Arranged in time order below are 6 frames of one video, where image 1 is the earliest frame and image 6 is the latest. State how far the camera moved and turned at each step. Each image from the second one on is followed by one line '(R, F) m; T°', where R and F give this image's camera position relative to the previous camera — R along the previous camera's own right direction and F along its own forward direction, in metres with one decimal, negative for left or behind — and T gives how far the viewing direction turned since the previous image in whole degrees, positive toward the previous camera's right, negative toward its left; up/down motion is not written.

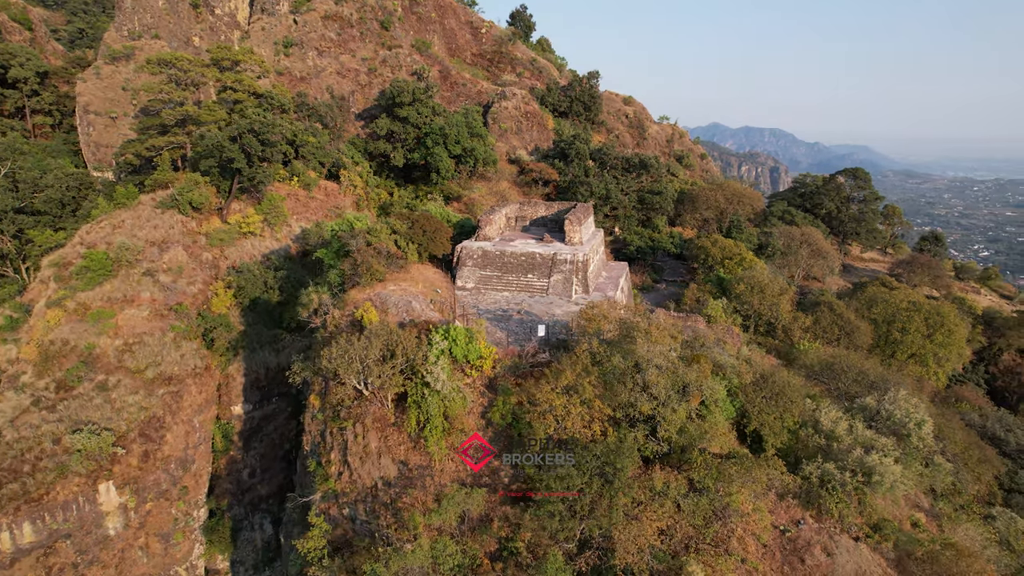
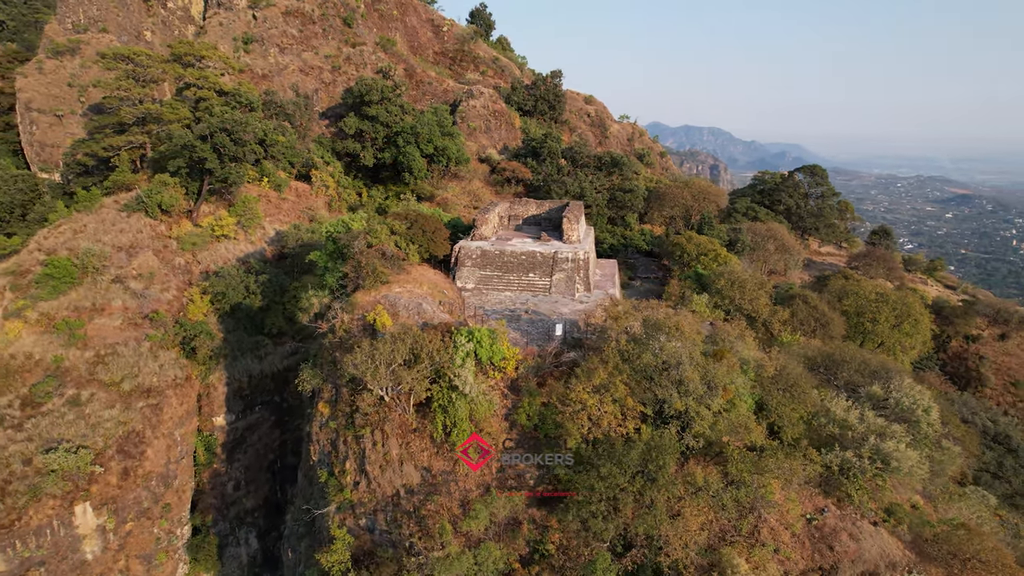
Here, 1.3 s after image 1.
(-0.8, +0.1) m; +4°
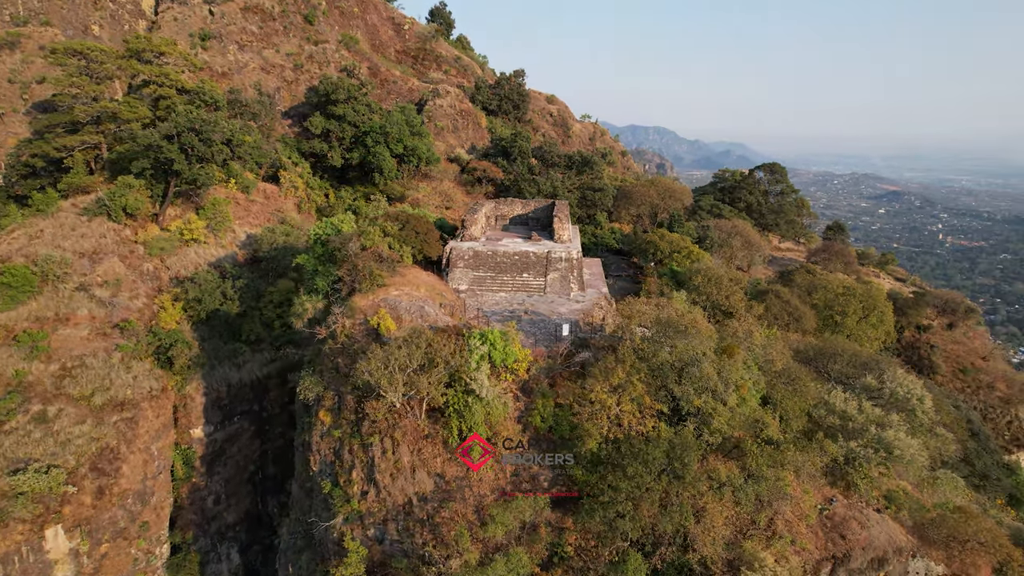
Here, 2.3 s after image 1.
(-0.6, +0.1) m; +3°
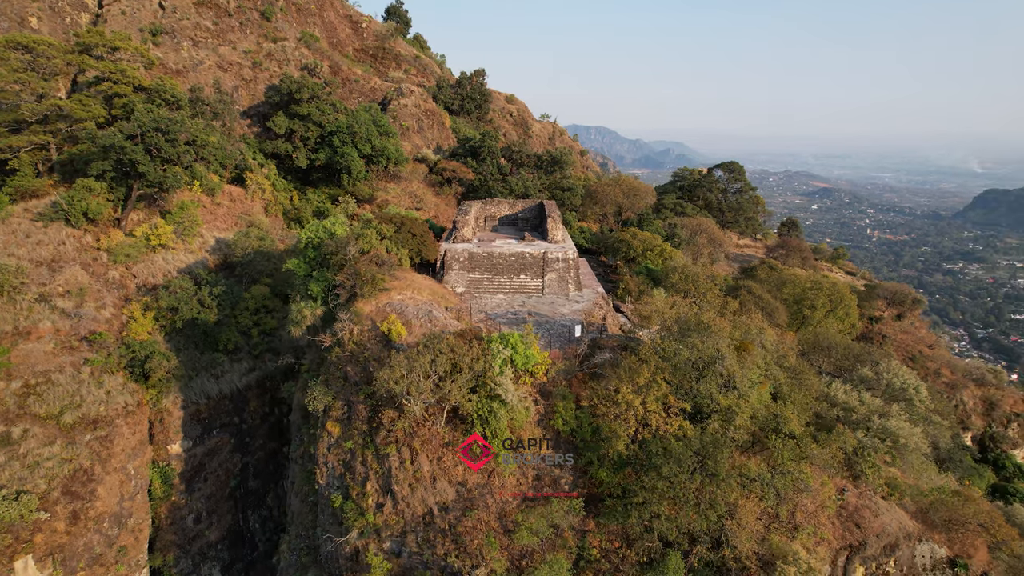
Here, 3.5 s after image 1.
(-0.7, +0.1) m; +4°
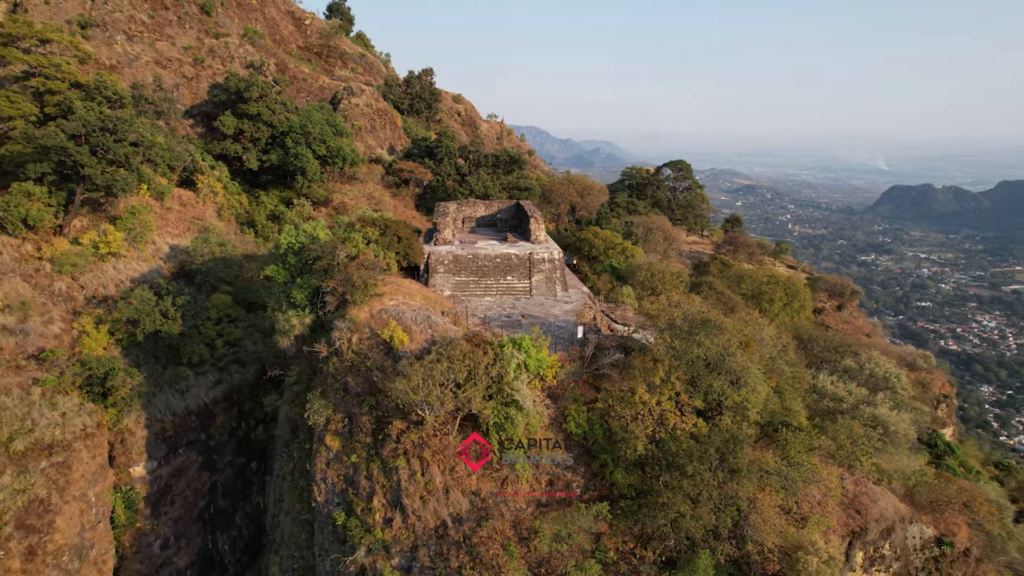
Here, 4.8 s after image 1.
(-0.7, +0.1) m; +5°
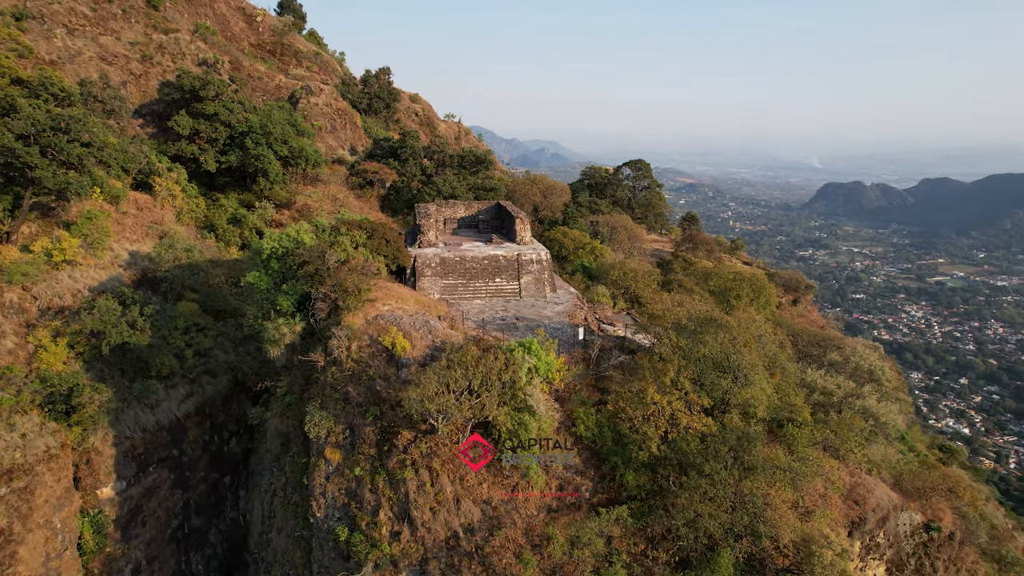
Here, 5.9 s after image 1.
(-0.5, +0.1) m; +4°
